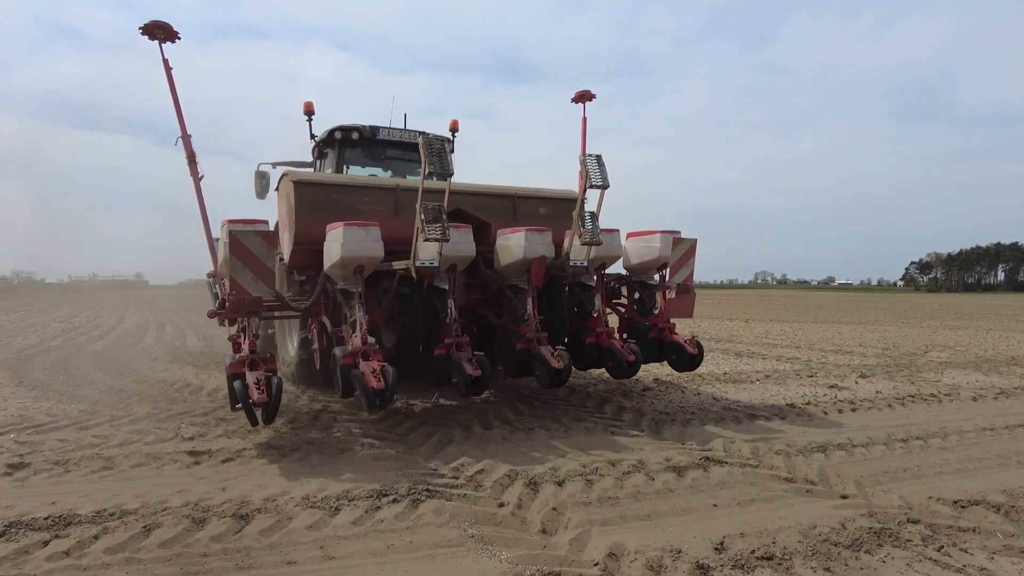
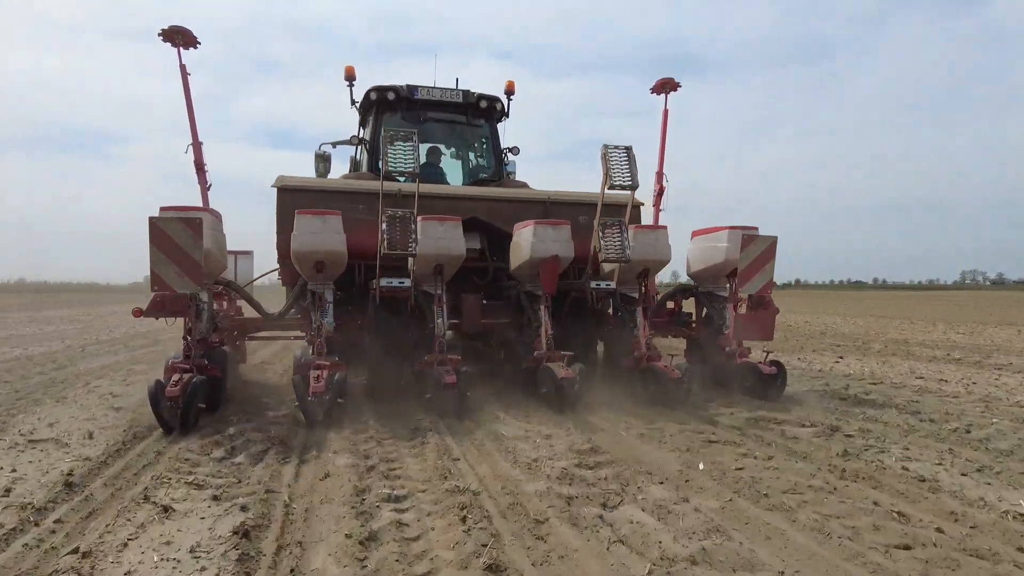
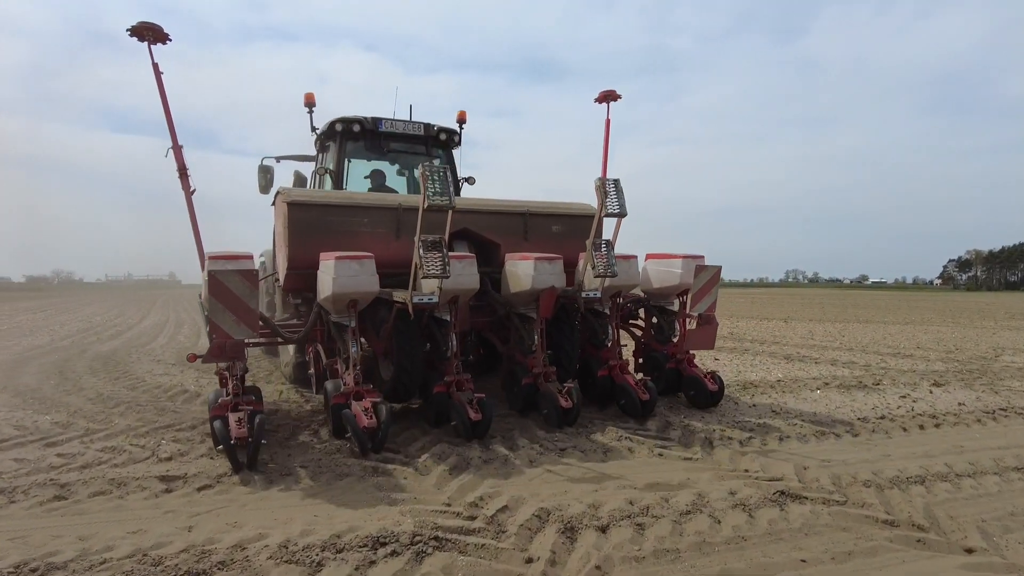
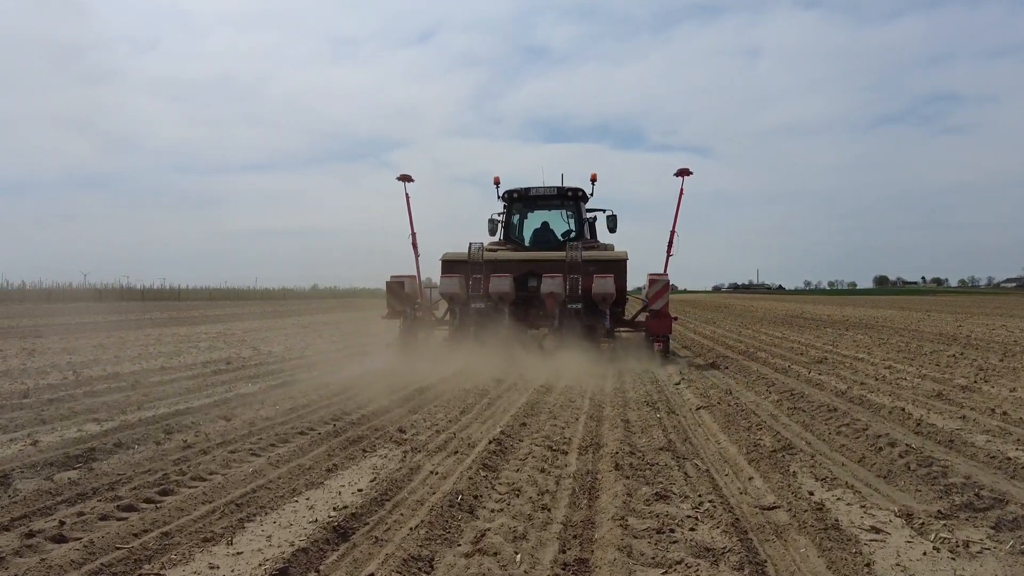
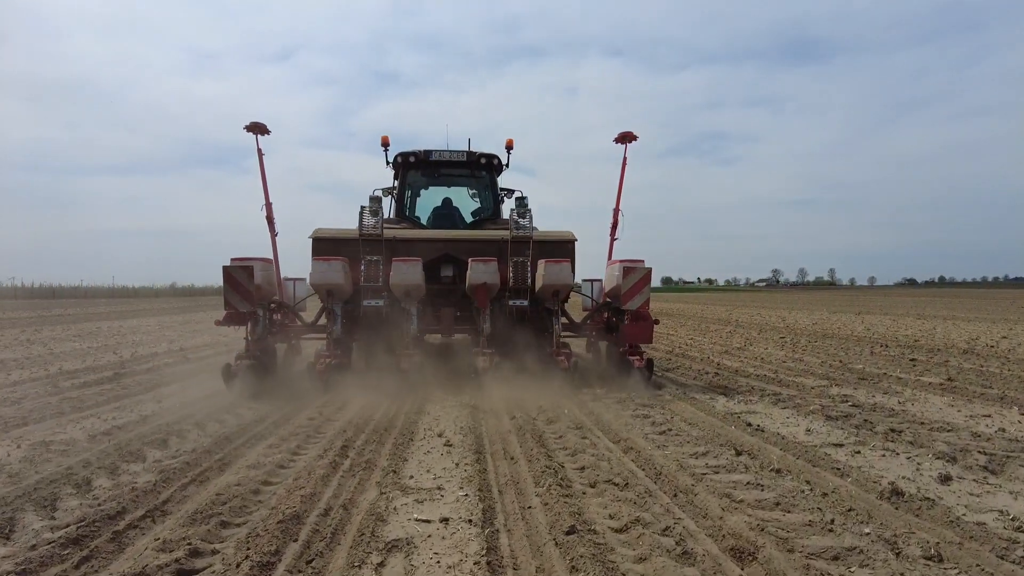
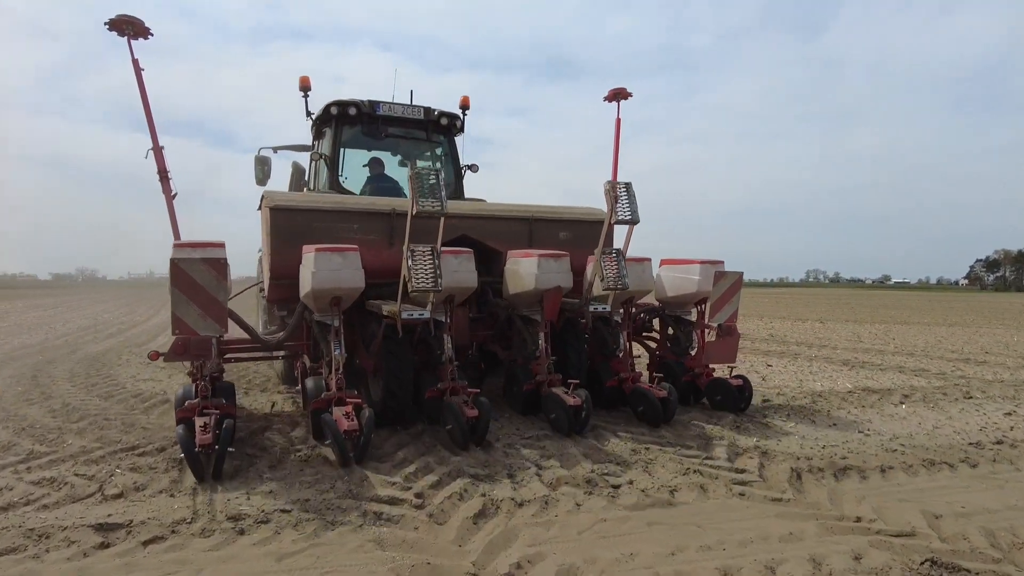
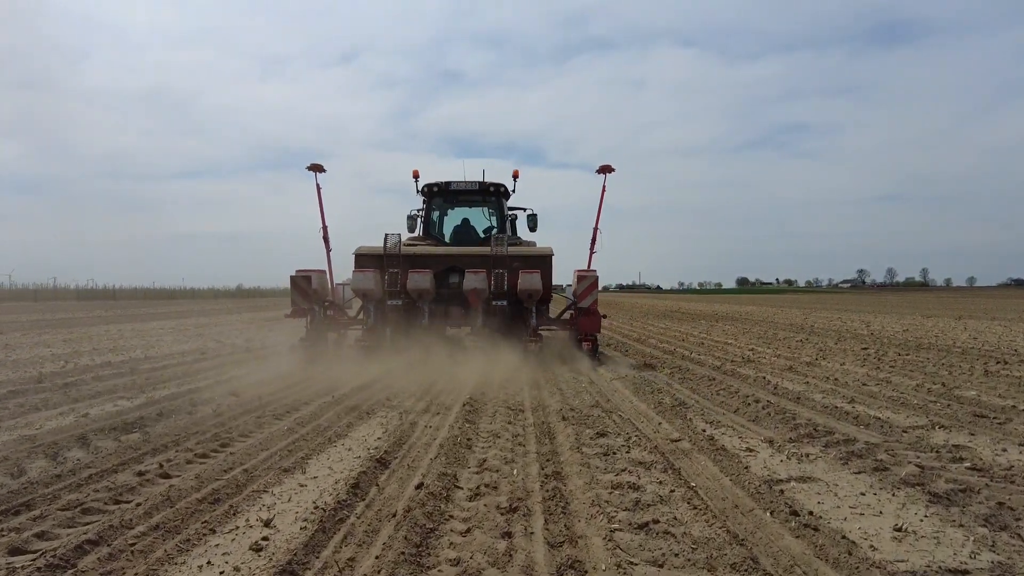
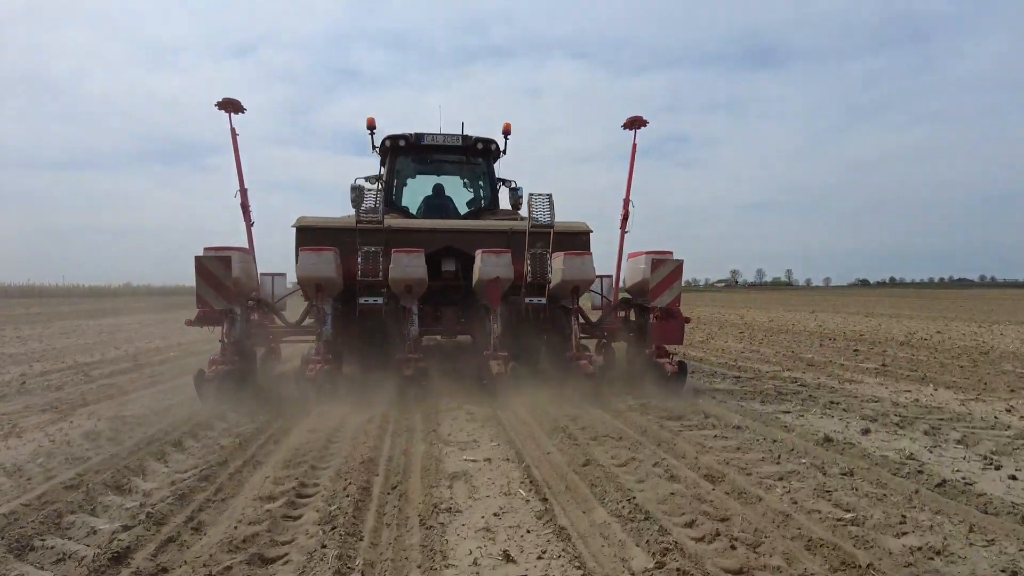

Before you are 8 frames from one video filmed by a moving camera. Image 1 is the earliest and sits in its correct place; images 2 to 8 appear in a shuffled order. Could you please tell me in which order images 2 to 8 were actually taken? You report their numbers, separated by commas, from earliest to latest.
3, 6, 2, 8, 5, 7, 4
